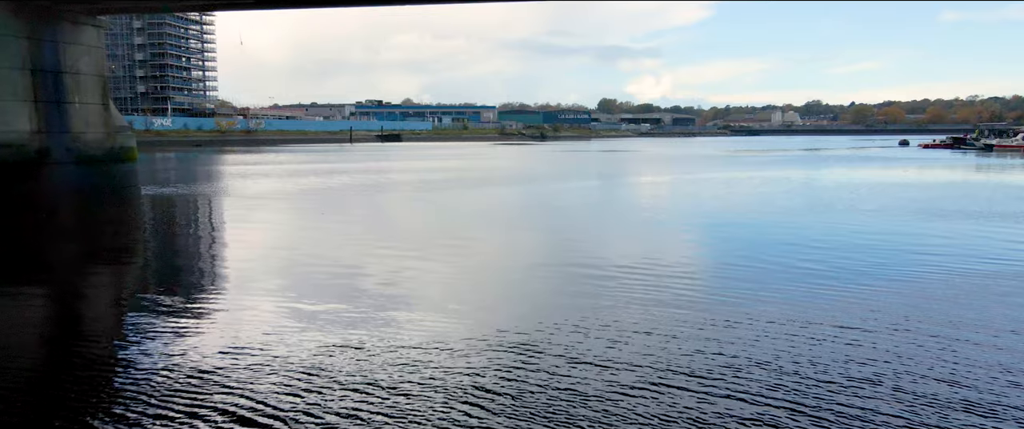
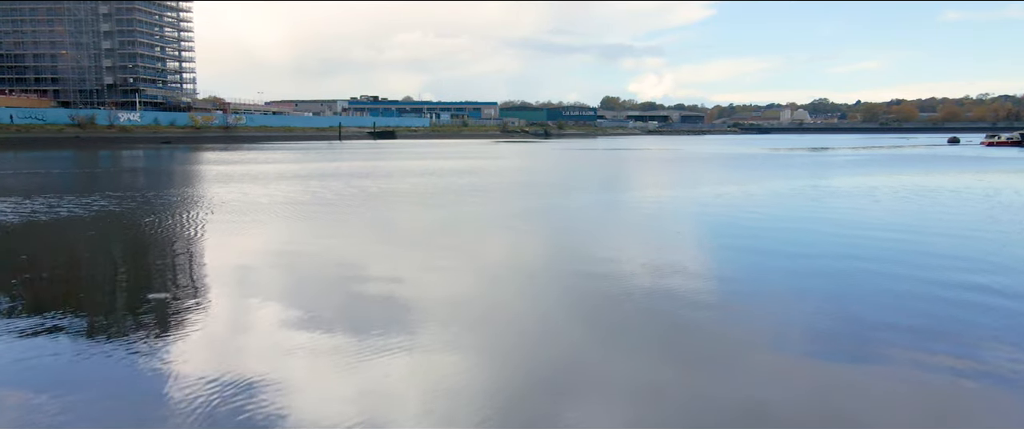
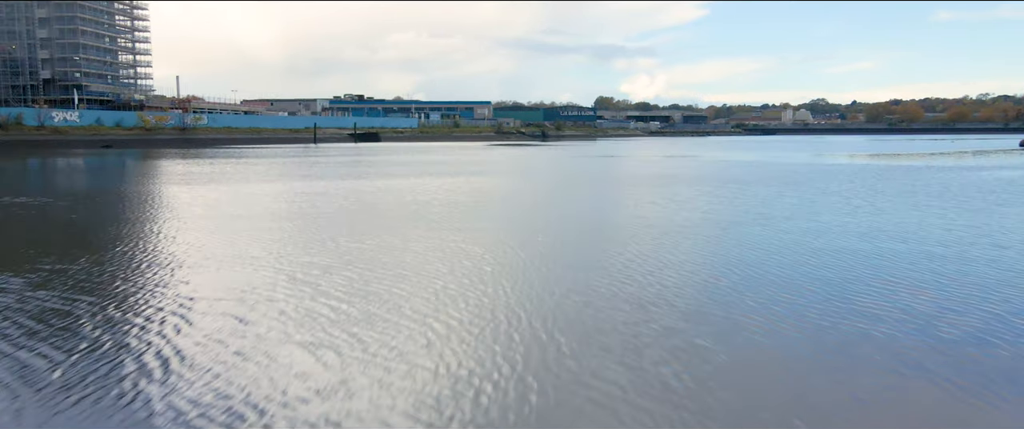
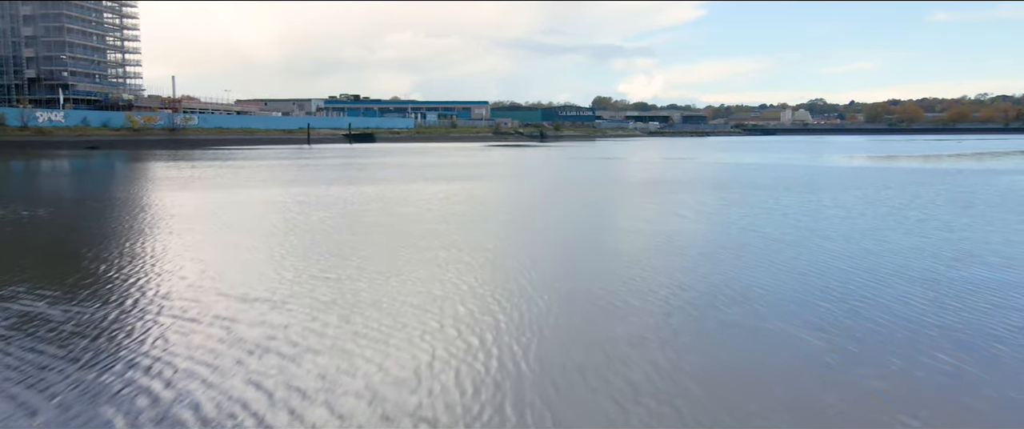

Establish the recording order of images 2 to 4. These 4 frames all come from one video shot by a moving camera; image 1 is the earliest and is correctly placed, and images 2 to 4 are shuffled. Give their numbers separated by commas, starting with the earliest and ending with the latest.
2, 3, 4
